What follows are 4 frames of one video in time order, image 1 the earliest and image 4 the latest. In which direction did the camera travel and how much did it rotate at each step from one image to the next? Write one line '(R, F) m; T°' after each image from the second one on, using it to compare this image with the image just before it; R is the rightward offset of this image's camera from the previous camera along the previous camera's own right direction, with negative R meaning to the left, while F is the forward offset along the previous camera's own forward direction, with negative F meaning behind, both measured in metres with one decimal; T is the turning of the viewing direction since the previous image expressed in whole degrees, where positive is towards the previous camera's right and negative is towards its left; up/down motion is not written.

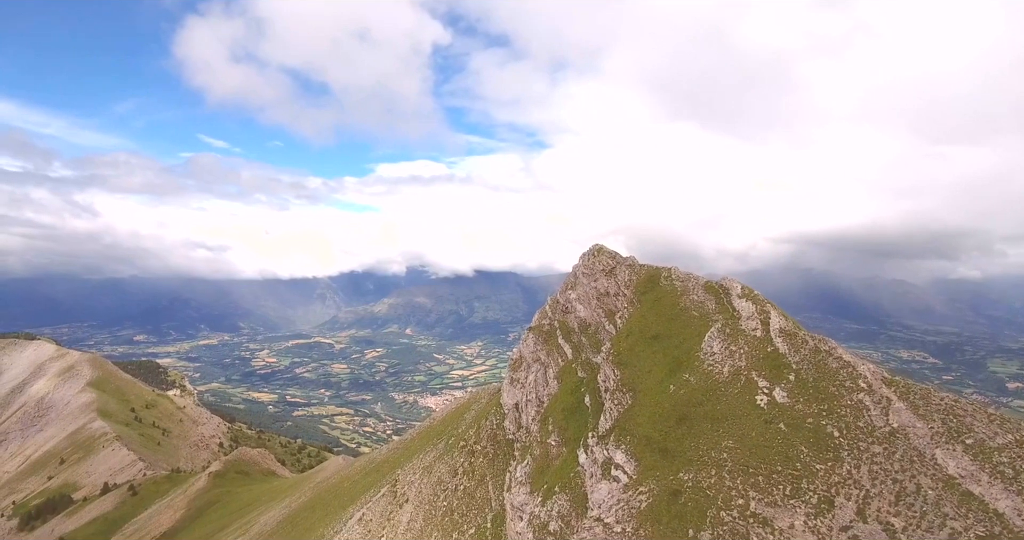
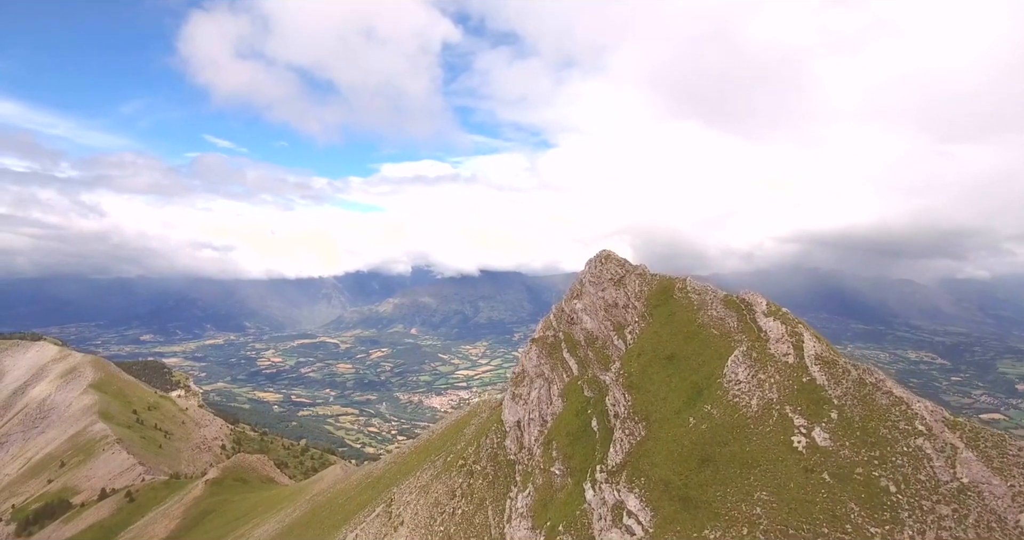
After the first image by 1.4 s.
(+0.2, +1.9) m; -1°
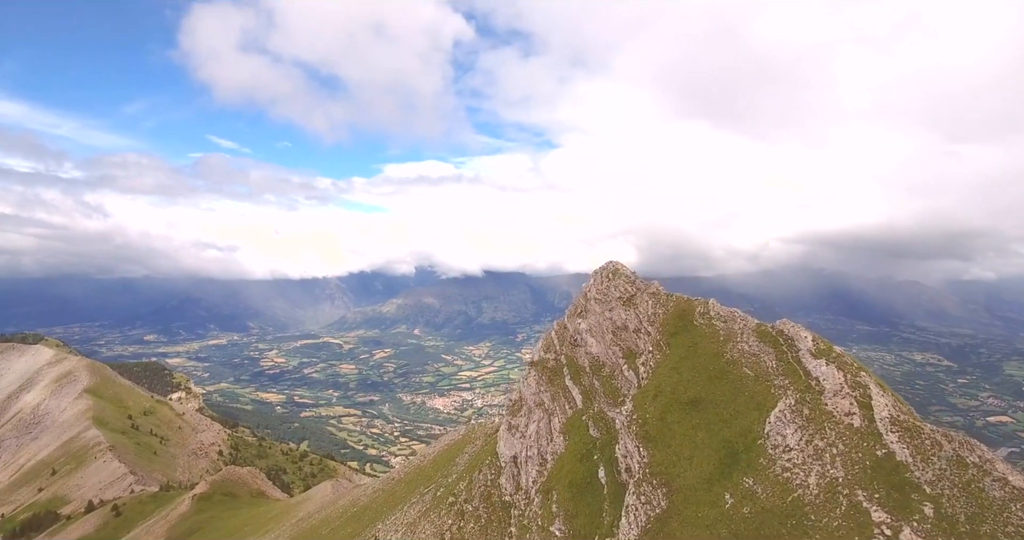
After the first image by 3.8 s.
(+0.4, +3.1) m; 0°
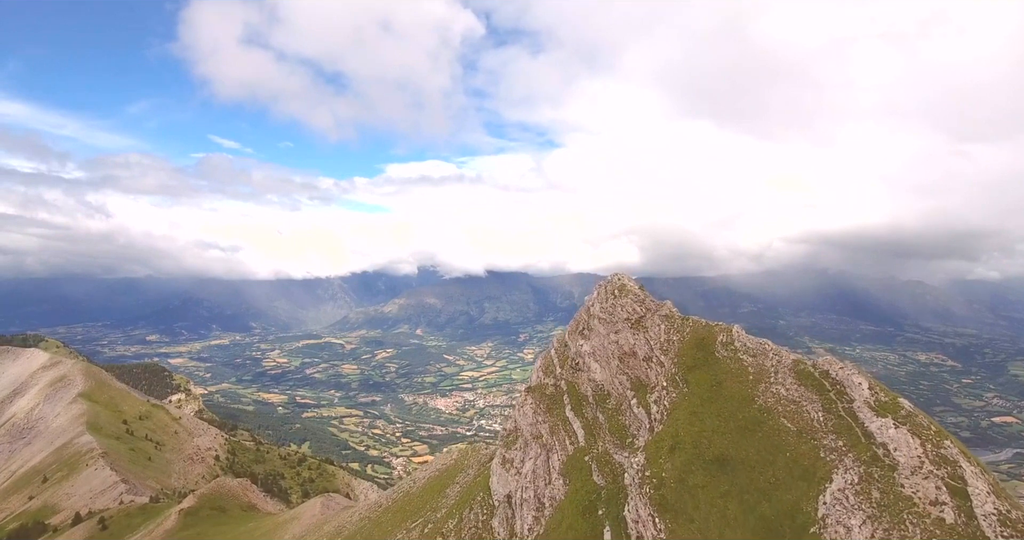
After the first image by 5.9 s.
(+0.4, +2.6) m; 0°
